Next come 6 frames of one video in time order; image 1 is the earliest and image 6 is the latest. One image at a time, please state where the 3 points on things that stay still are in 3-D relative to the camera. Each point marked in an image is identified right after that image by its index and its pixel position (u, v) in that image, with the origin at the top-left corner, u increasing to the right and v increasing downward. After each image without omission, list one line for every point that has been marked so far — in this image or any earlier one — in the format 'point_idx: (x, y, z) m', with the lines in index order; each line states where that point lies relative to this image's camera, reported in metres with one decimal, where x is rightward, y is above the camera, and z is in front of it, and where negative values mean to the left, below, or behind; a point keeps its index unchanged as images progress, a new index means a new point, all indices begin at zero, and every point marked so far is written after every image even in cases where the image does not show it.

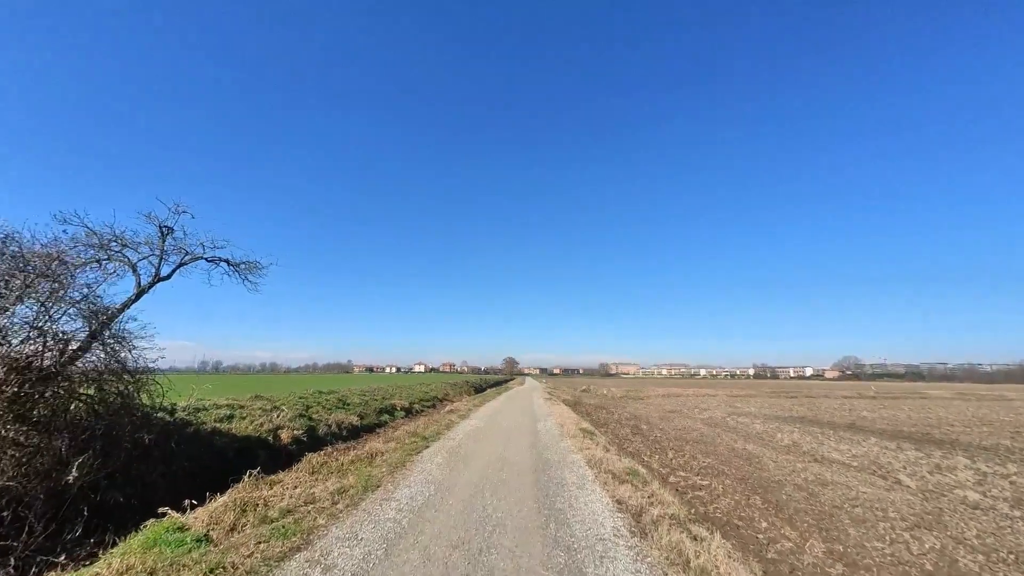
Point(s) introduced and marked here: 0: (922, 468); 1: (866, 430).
0: (+6.8, -3.0, +6.9) m
1: (+9.4, -3.7, +11.1) m
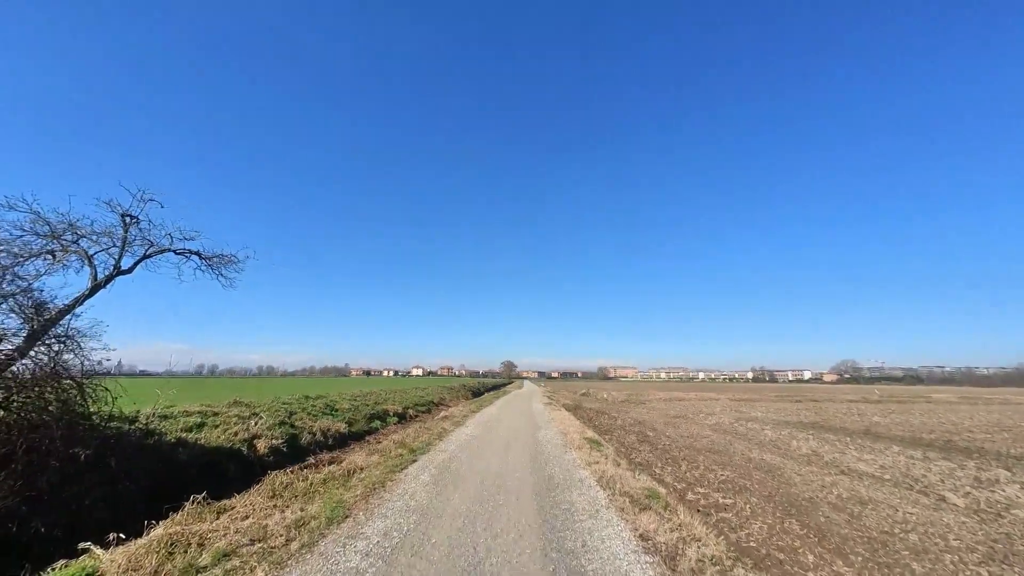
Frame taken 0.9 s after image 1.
0: (+6.8, -2.9, +6.4) m
1: (+9.4, -3.7, +10.6) m
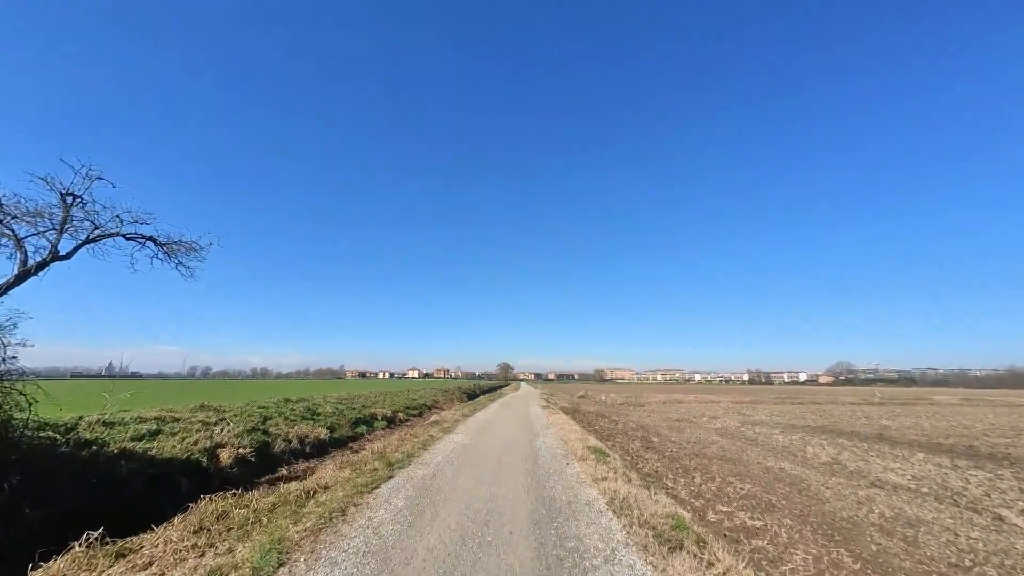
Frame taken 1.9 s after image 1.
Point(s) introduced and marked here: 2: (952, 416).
0: (+6.7, -2.8, +5.9) m
1: (+9.3, -3.7, +10.1) m
2: (+19.5, -5.7, +18.9) m
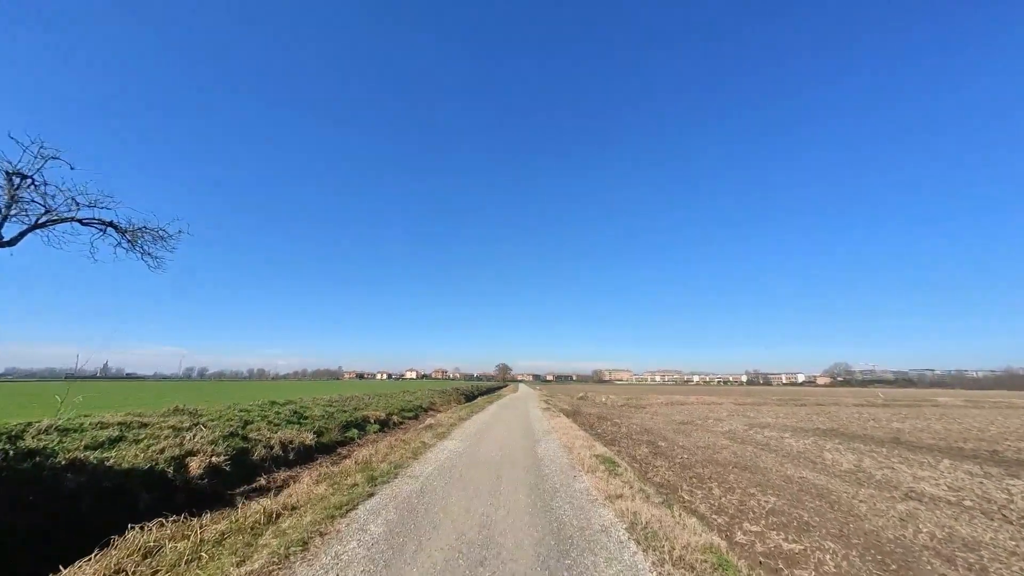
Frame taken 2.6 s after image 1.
0: (+6.7, -2.8, +5.5) m
1: (+9.3, -3.6, +9.6) m
2: (+19.4, -5.7, +18.5) m
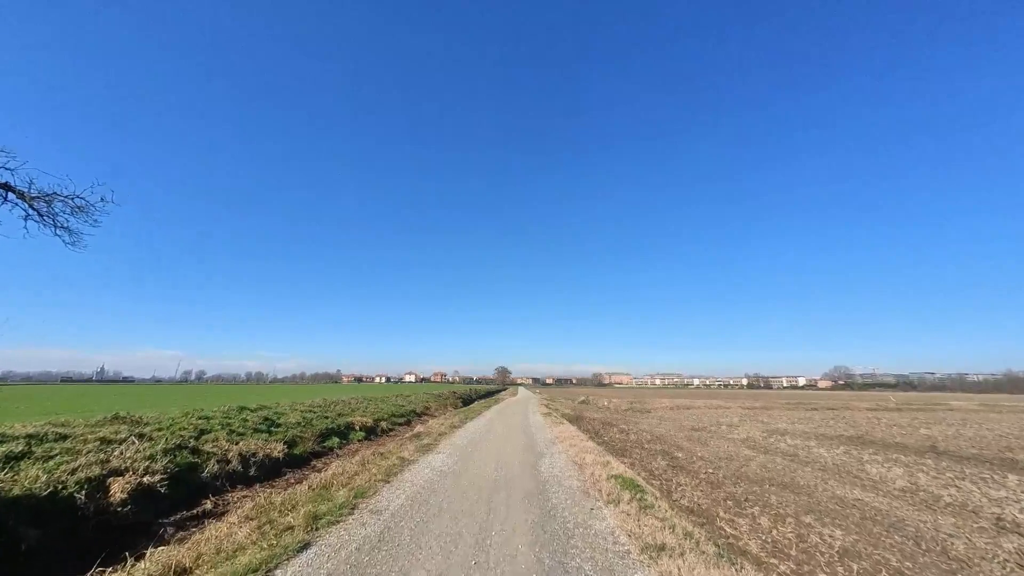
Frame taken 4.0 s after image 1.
0: (+6.7, -2.6, +4.6) m
1: (+9.2, -3.5, +8.8) m
2: (+19.4, -5.6, +17.7) m
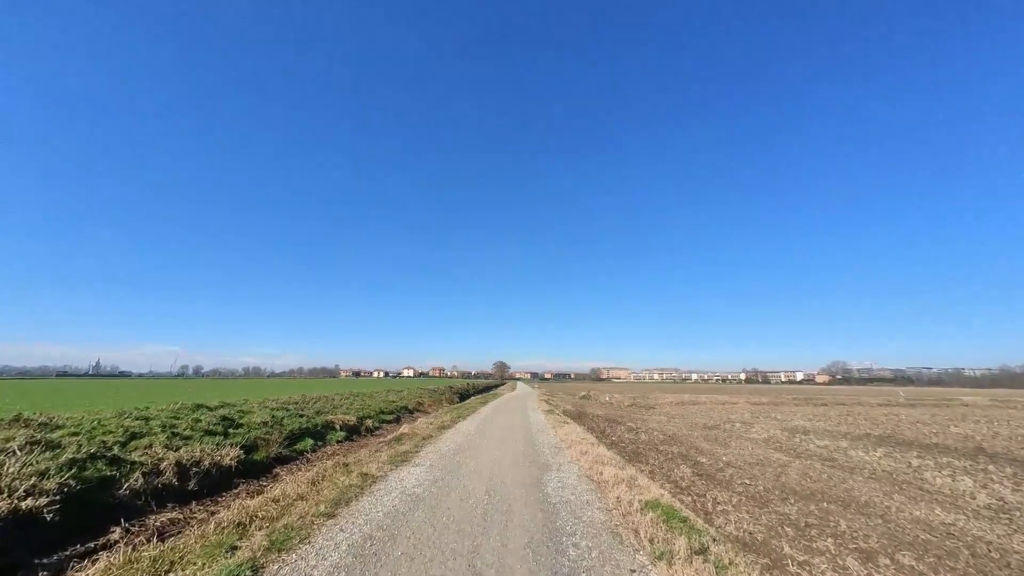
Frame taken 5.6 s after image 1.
0: (+8.8, -2.1, +2.1) m
1: (+11.3, -2.9, +6.3) m
2: (+21.4, -4.9, +15.2) m
